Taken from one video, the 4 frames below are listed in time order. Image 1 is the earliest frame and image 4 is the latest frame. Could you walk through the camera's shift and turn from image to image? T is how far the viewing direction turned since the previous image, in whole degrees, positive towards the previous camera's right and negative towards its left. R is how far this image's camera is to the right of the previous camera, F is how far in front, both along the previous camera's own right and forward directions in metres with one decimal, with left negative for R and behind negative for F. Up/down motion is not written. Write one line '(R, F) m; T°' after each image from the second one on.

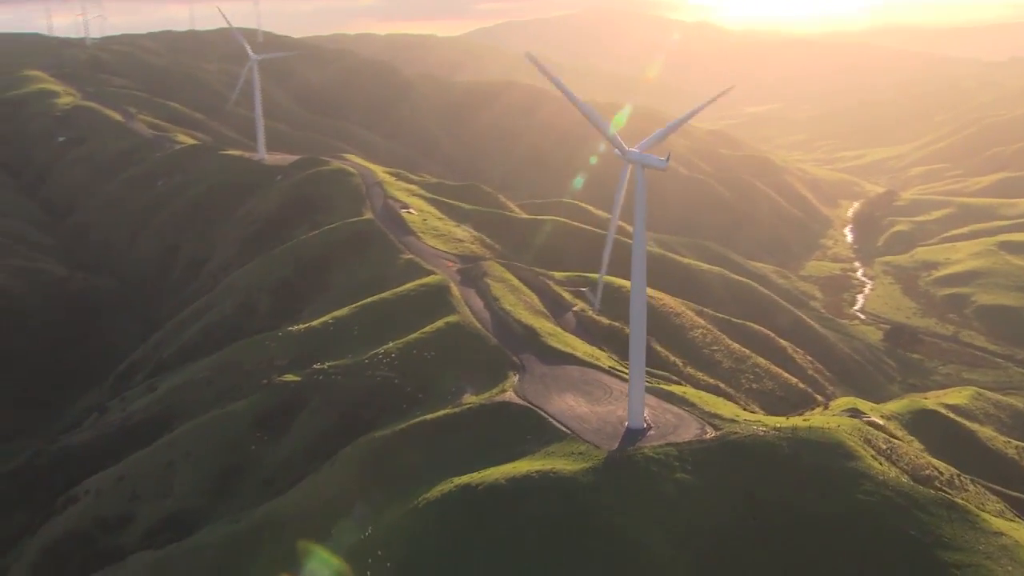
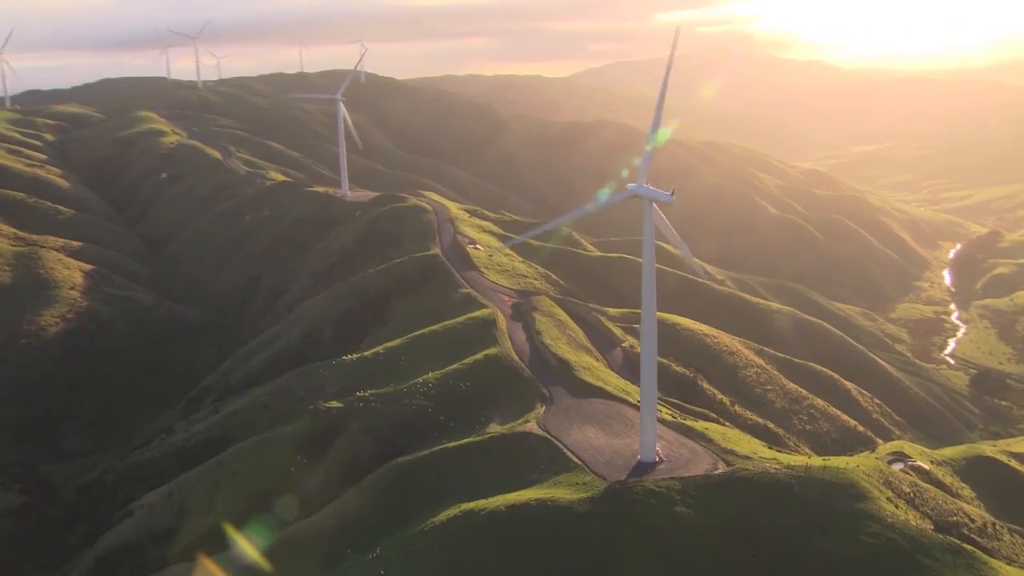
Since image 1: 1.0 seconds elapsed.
(+5.2, -1.0) m; -6°
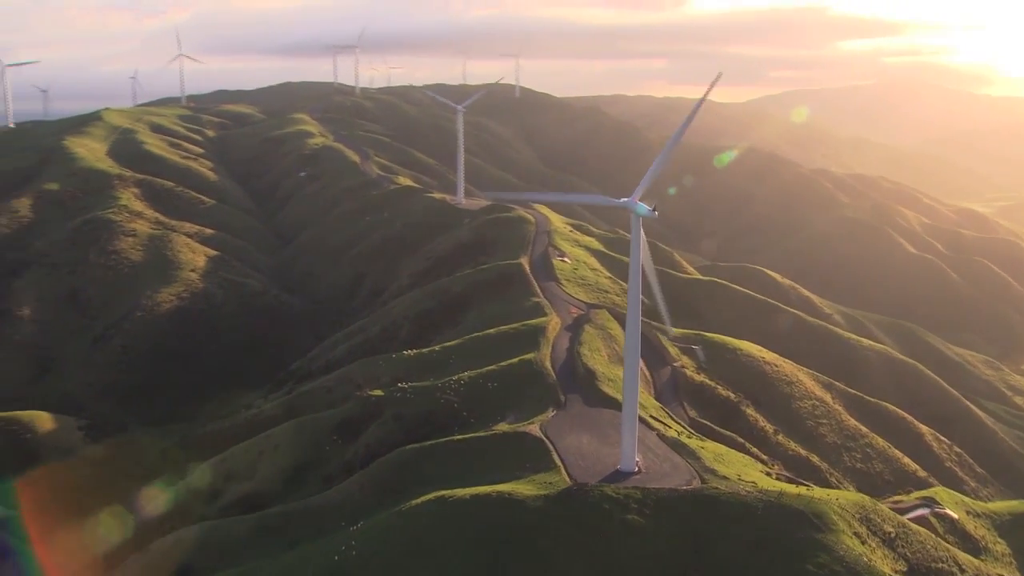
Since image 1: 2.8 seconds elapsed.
(+9.6, -1.8) m; -10°
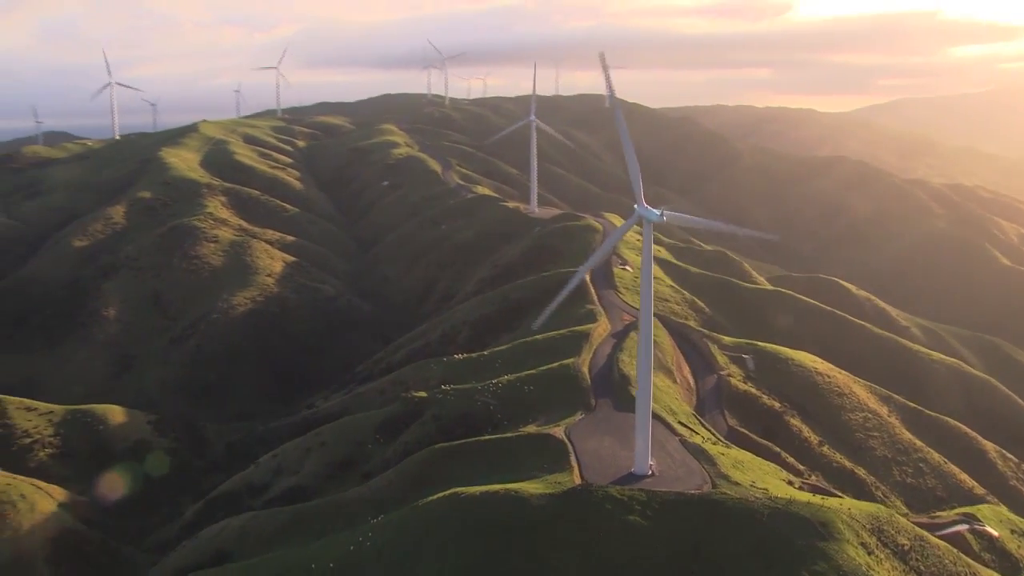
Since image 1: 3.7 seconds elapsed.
(+4.9, -1.2) m; -6°
